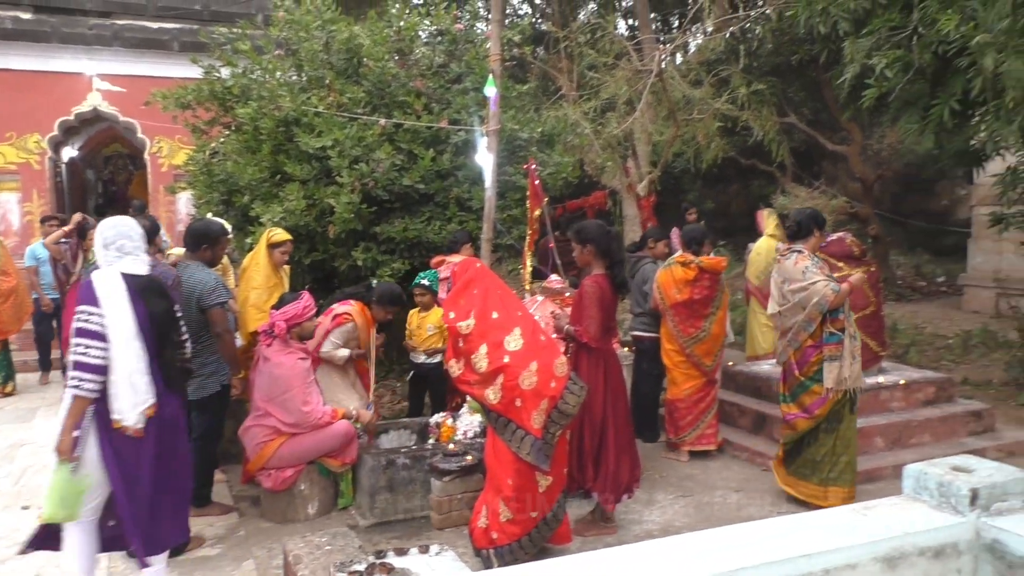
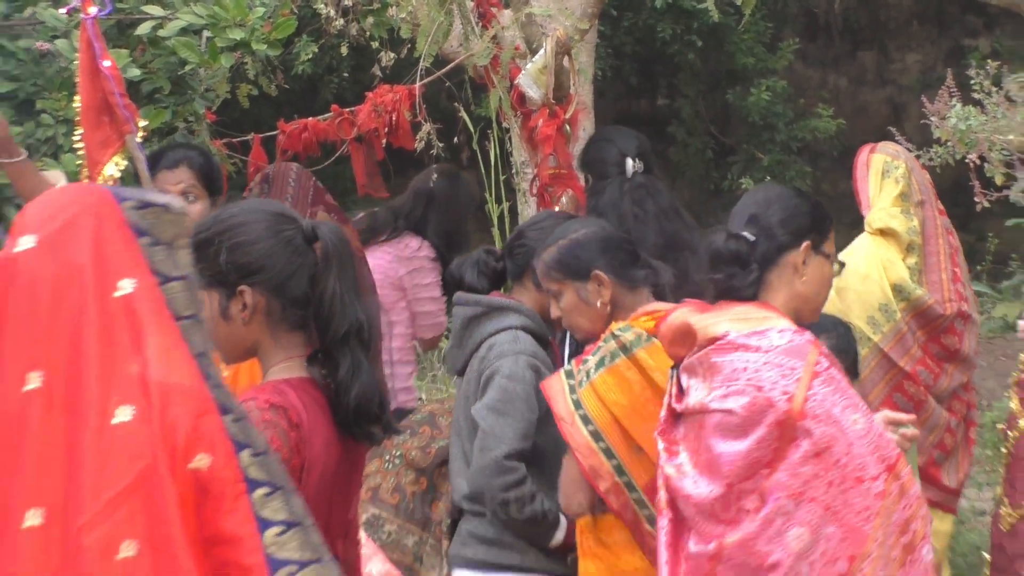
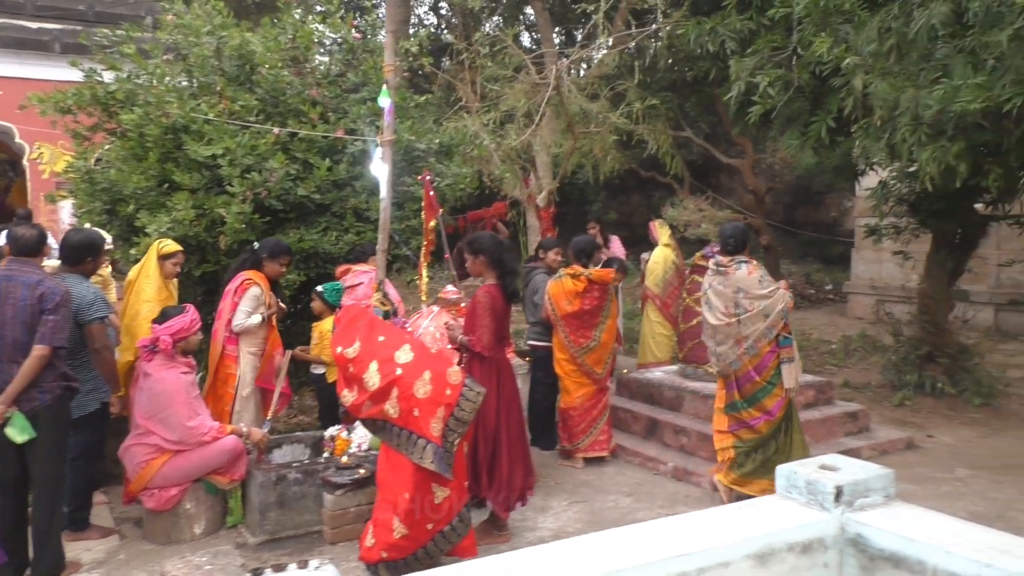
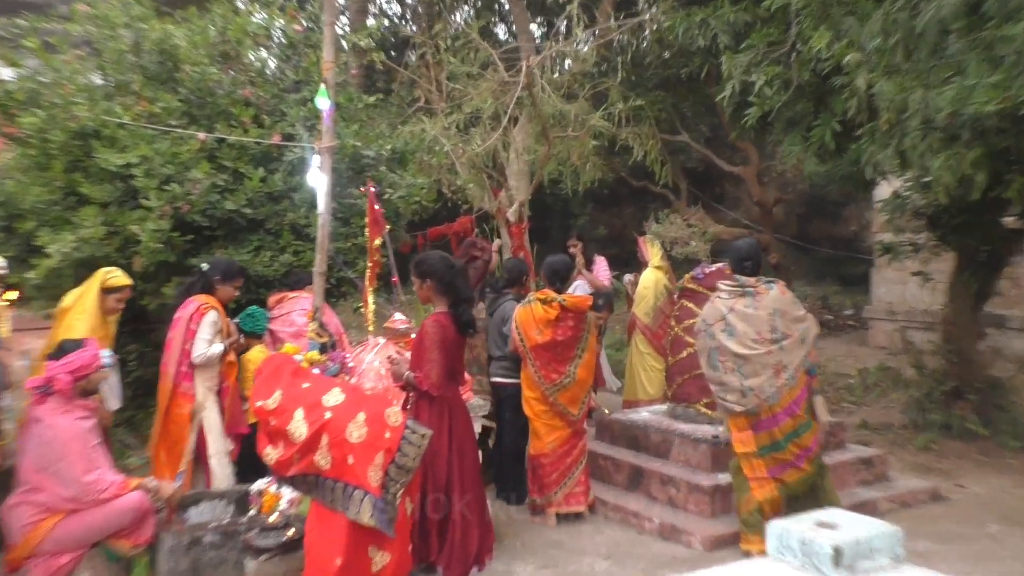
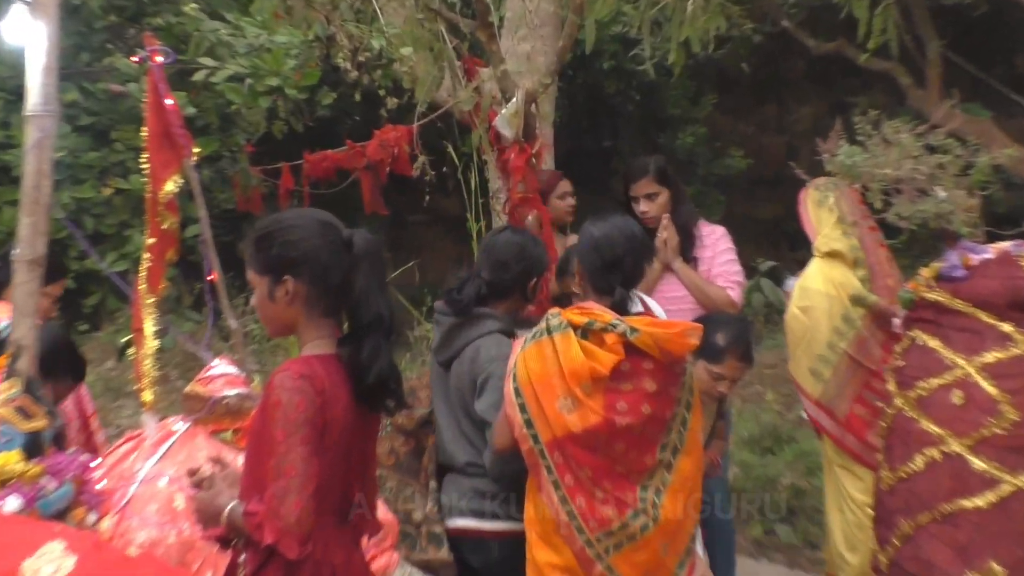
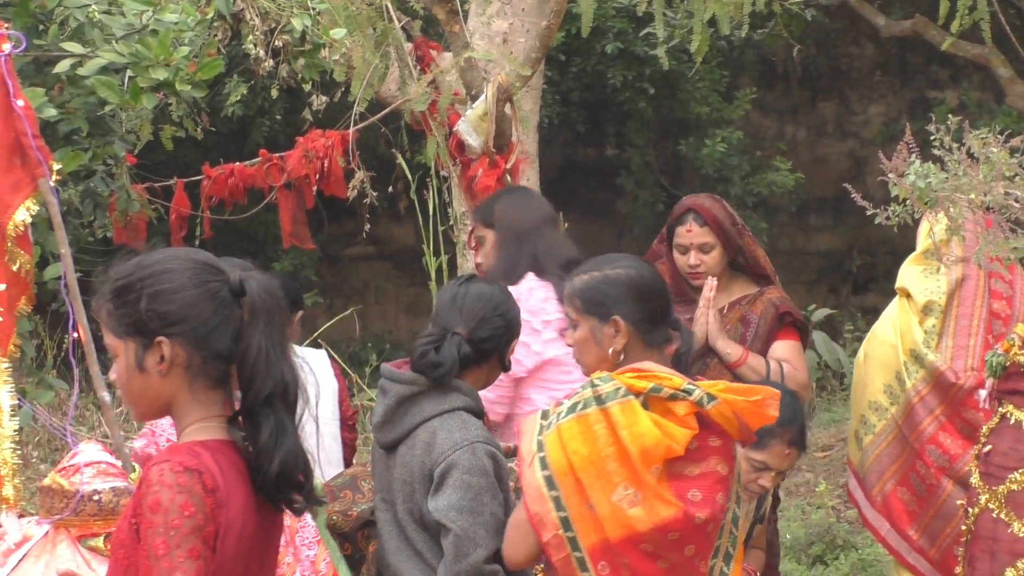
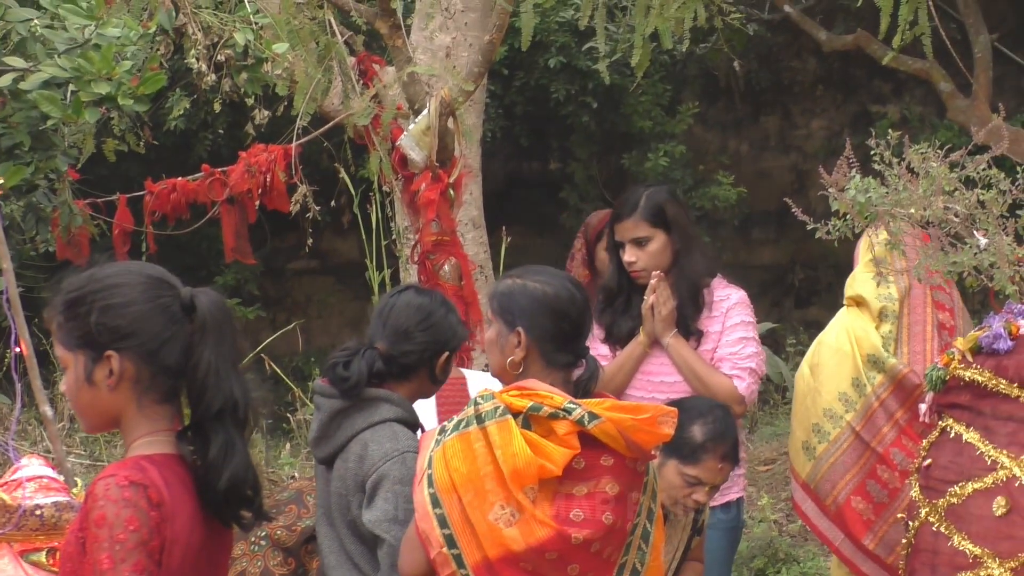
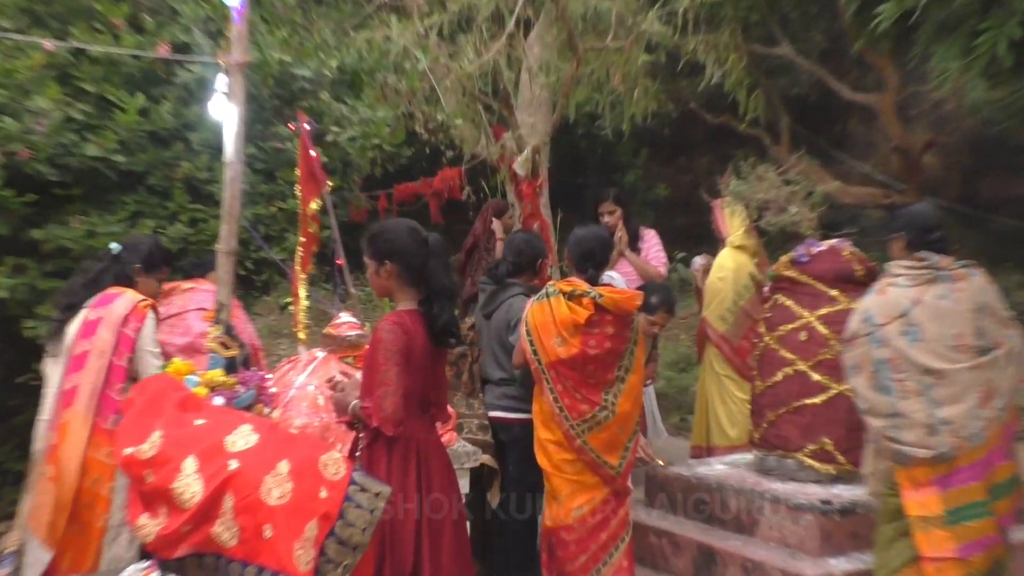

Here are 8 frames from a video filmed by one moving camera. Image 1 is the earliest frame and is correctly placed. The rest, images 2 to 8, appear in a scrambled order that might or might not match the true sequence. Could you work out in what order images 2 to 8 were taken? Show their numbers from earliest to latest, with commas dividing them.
3, 4, 8, 5, 7, 6, 2
